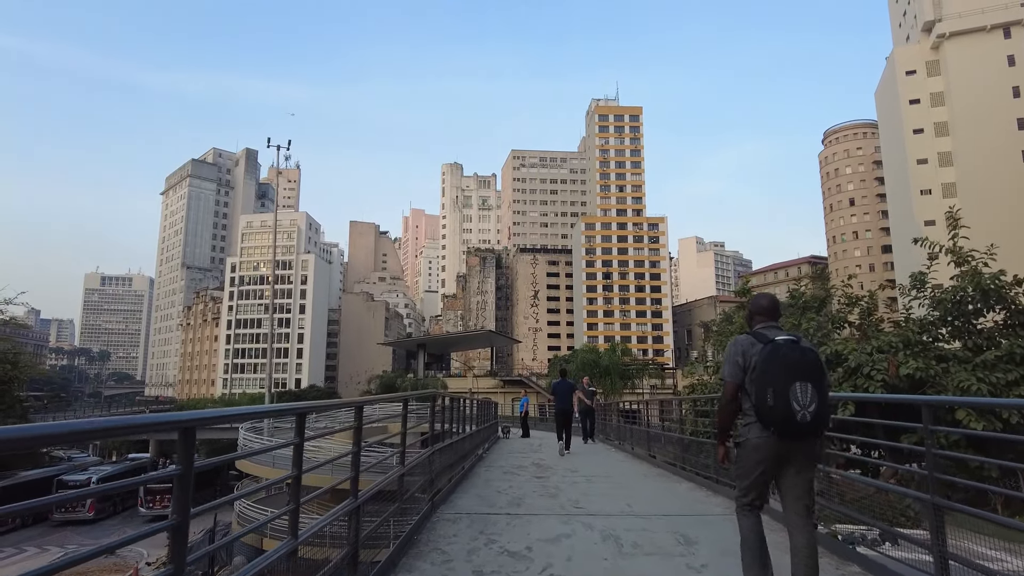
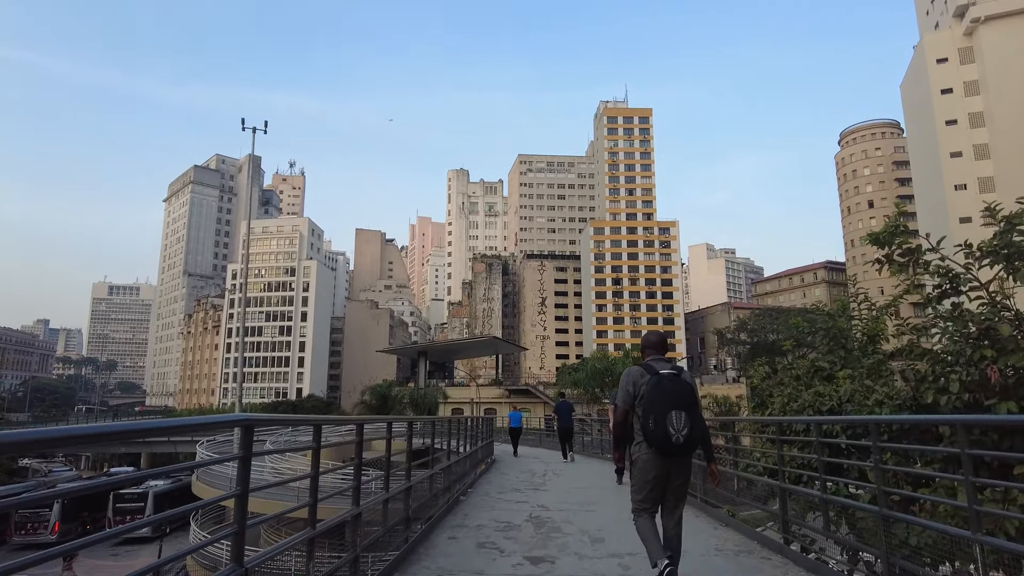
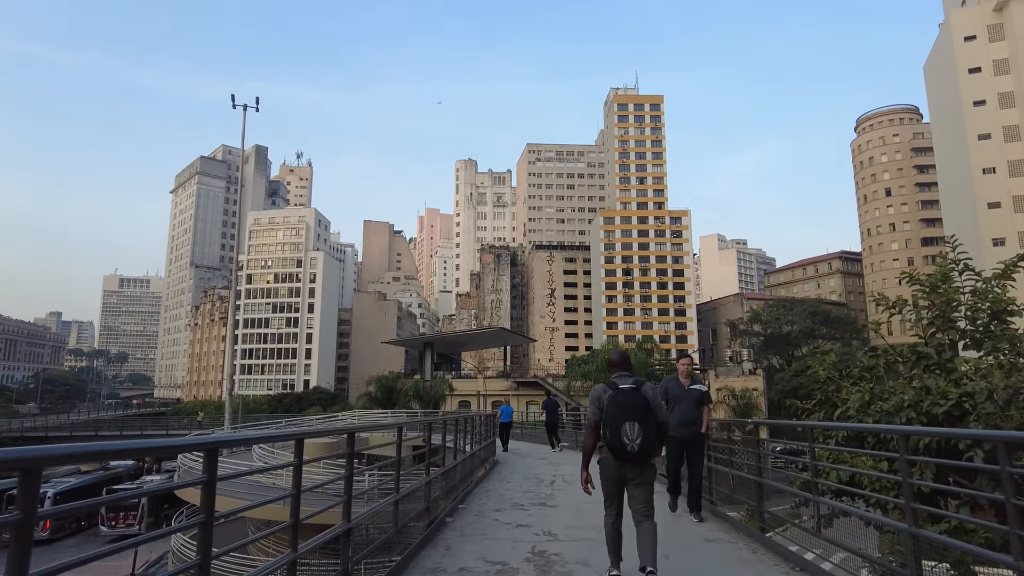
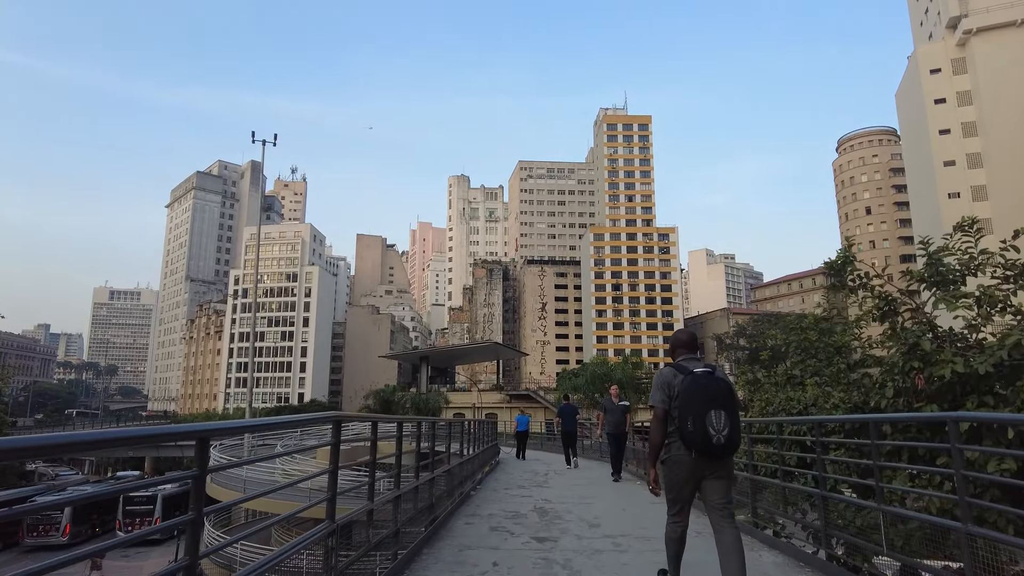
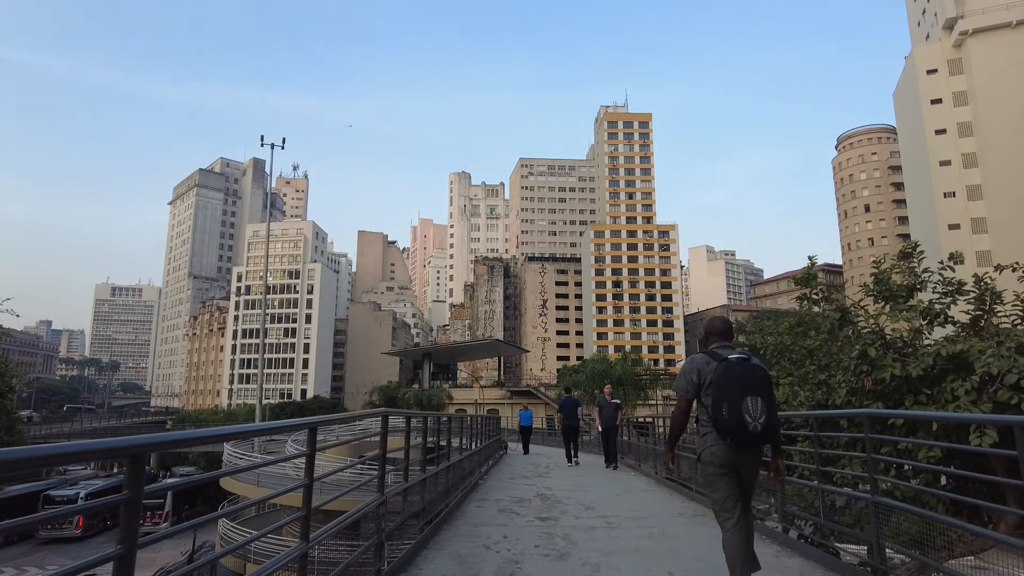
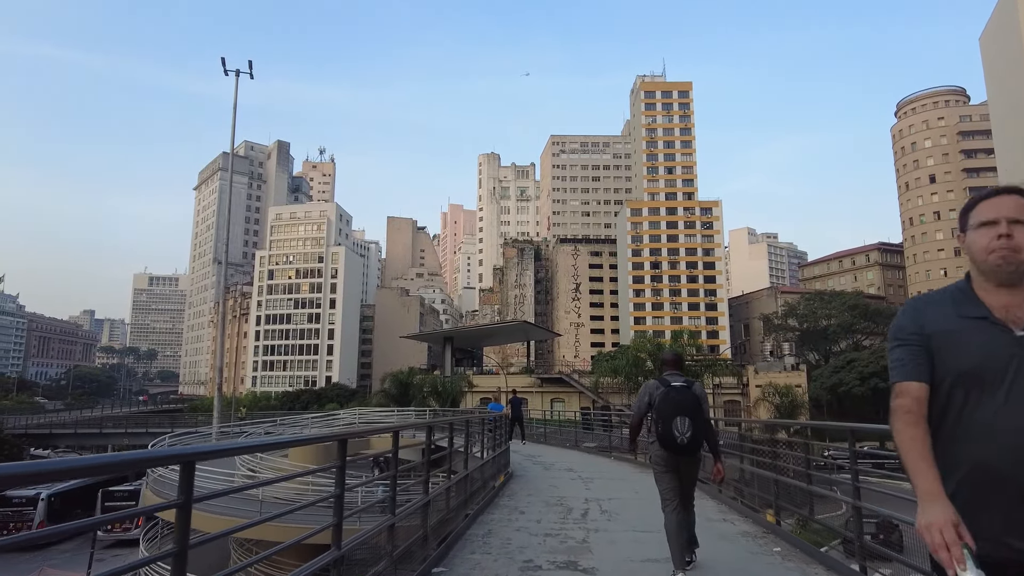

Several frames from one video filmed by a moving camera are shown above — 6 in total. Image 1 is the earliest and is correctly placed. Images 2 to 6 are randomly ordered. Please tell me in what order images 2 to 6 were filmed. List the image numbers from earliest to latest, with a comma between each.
5, 4, 2, 3, 6
